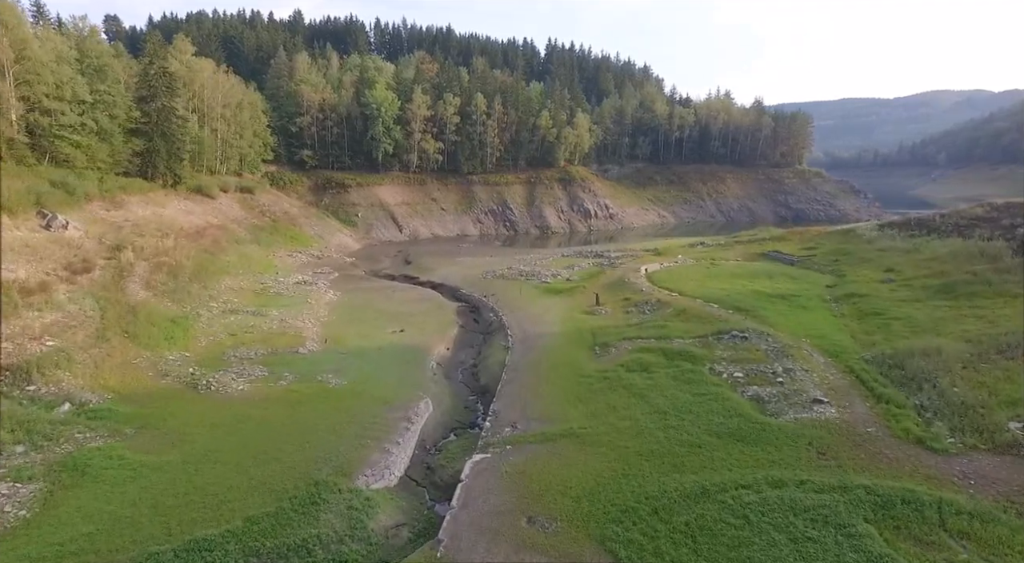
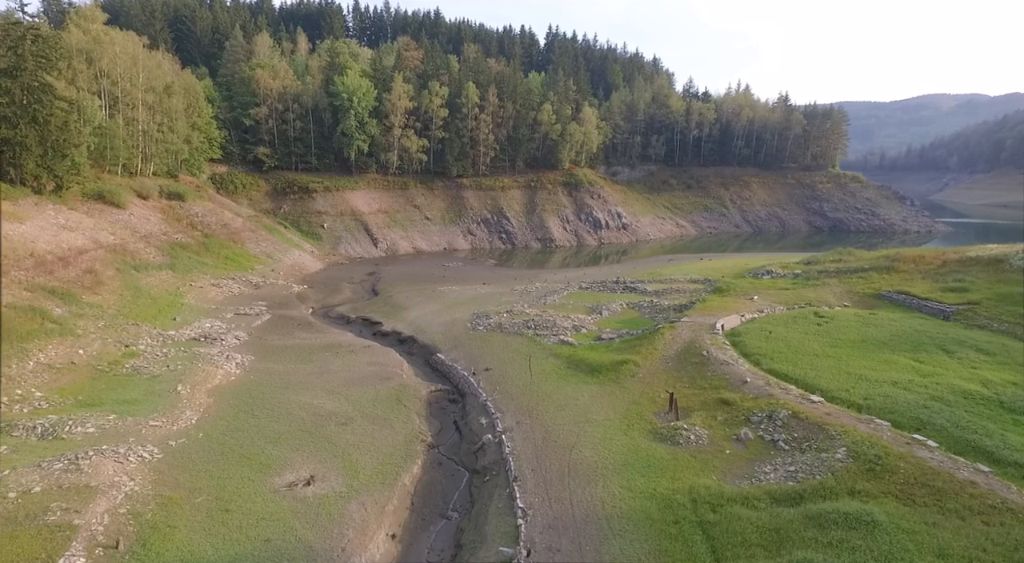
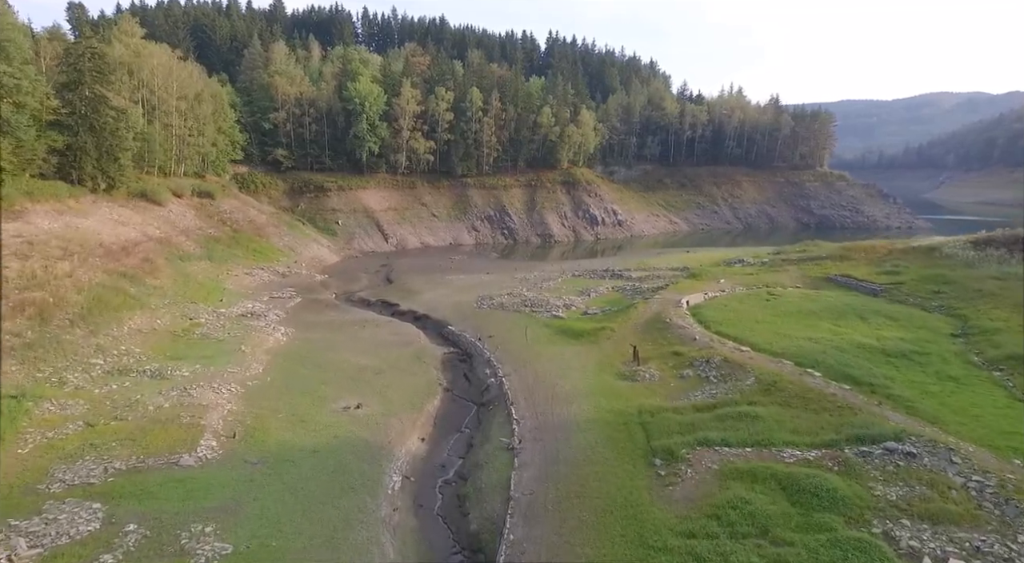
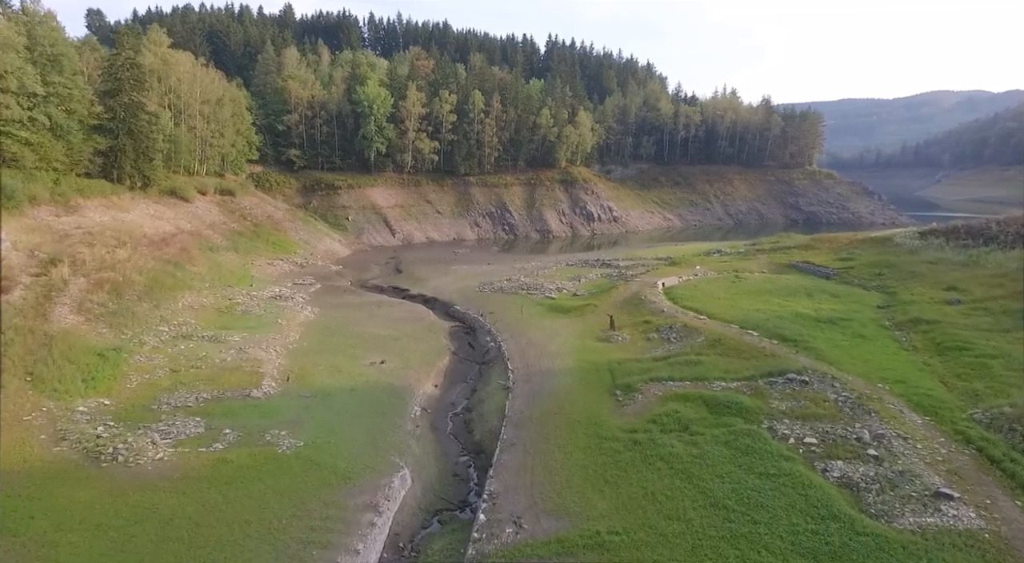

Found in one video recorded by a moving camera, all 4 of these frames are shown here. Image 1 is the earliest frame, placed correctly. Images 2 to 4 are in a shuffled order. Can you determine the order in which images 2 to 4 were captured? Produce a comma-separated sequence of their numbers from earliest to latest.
4, 3, 2
